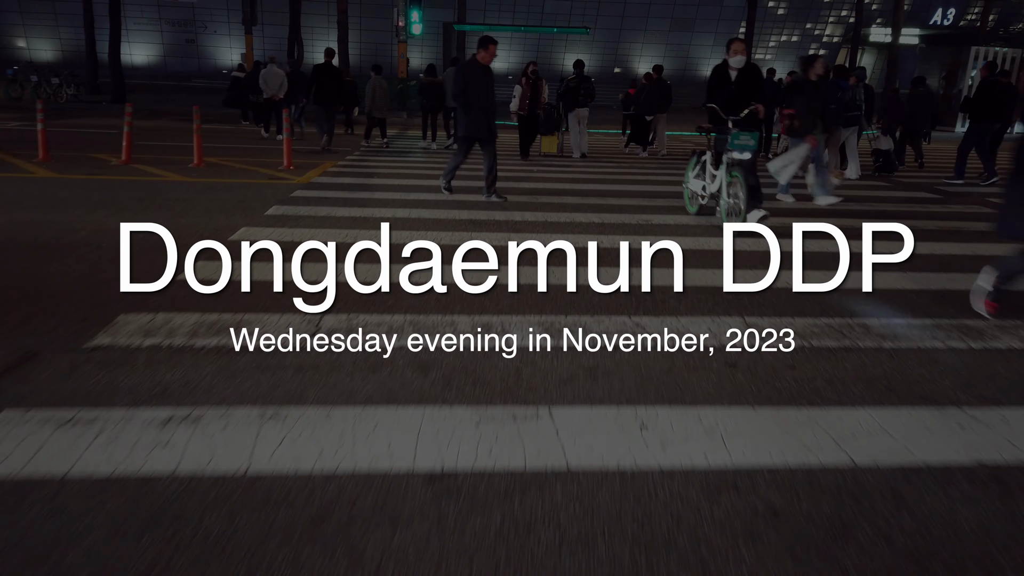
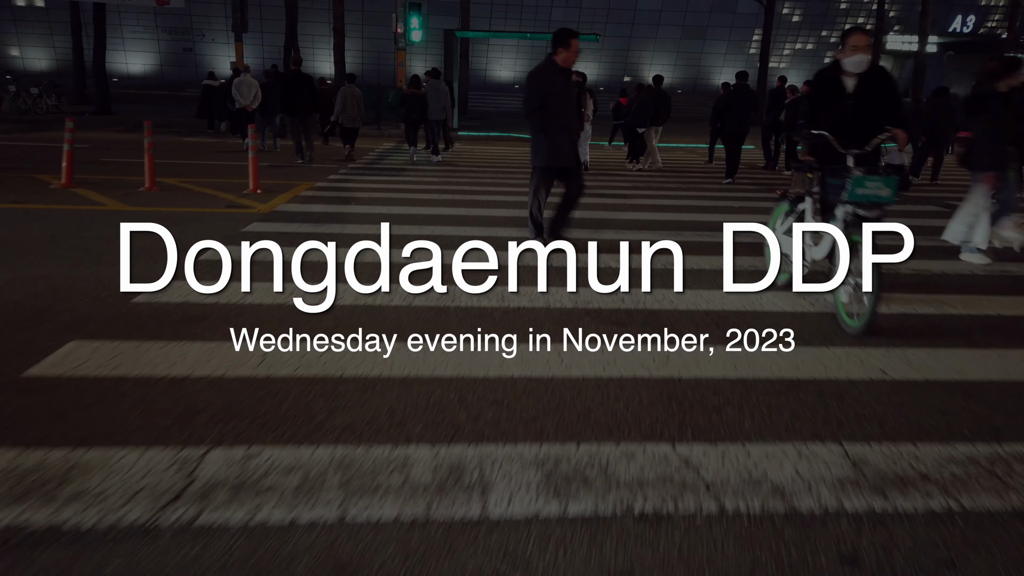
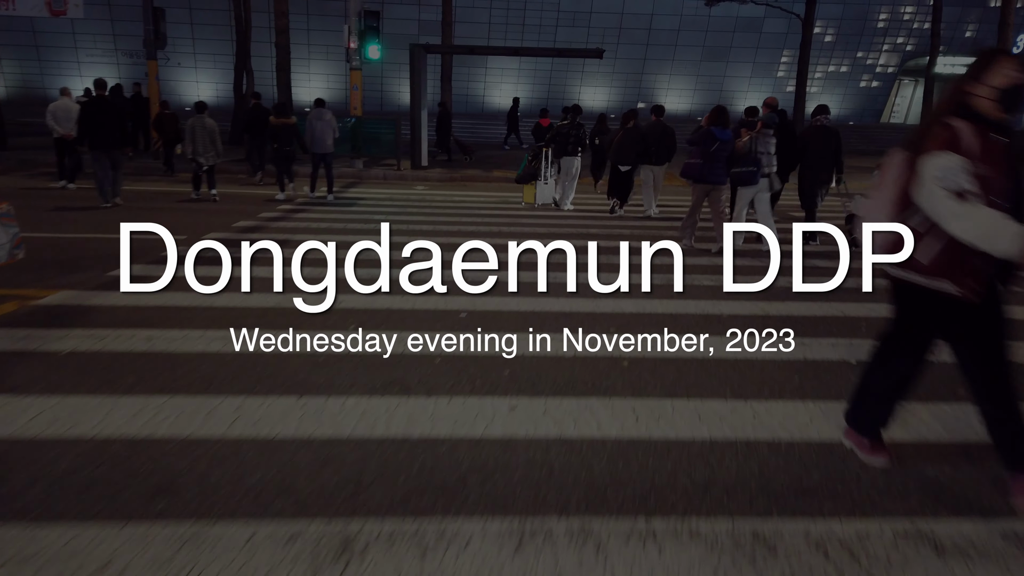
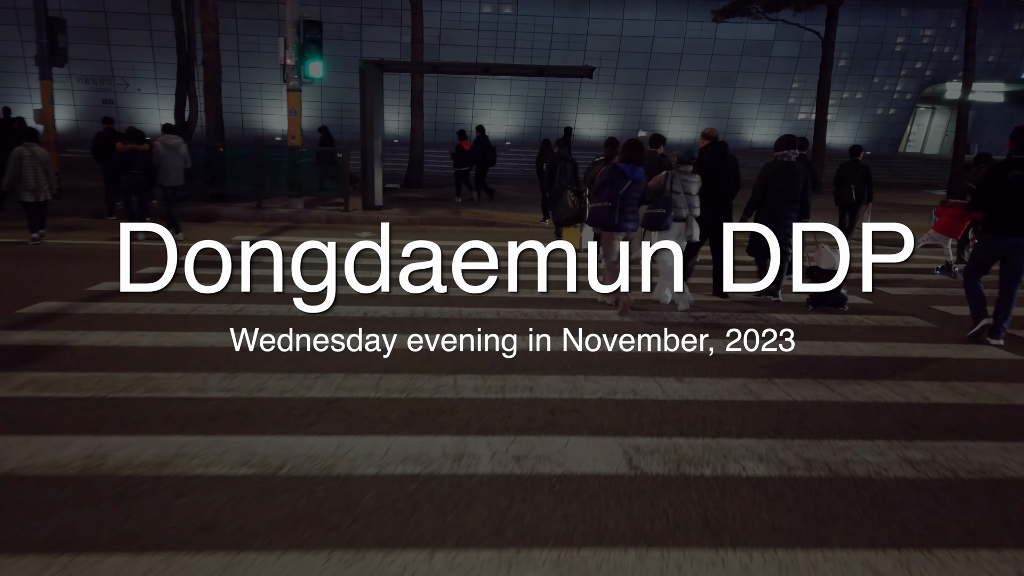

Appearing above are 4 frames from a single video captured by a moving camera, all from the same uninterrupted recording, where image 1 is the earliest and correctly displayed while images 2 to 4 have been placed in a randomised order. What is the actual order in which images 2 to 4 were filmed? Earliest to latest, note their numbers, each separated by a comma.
2, 3, 4
